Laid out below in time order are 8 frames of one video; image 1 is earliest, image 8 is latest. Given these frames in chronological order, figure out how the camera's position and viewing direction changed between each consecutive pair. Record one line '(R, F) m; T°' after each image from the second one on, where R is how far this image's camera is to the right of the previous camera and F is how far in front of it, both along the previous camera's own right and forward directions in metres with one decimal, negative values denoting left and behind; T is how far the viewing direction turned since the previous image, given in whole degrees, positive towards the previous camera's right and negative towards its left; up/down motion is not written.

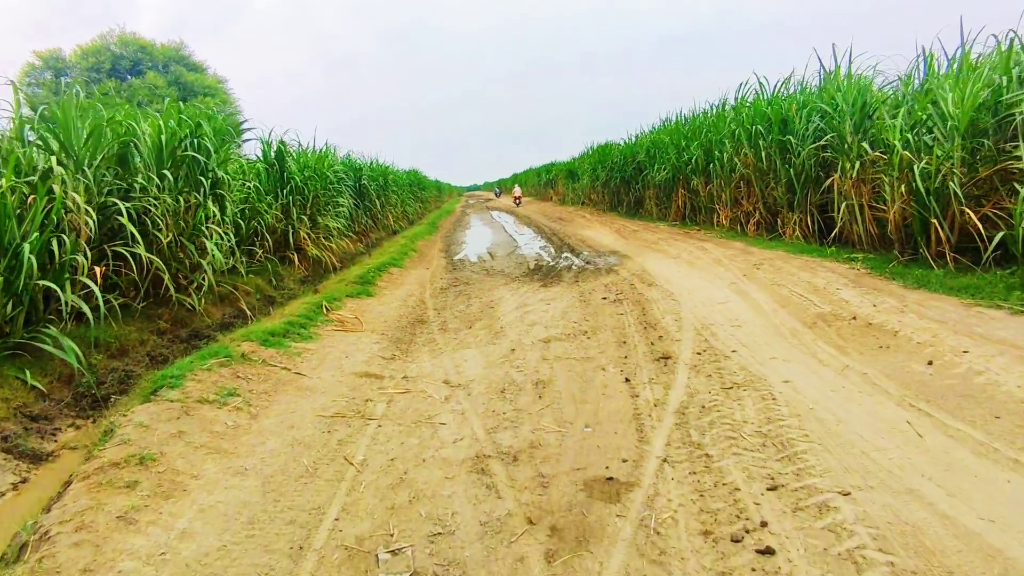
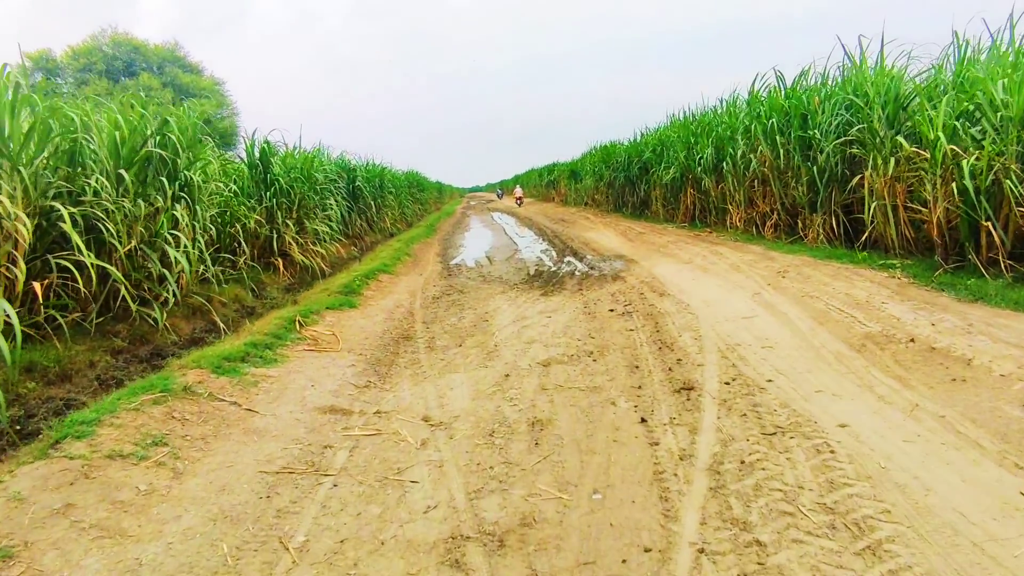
(0.0, +0.5) m; 0°
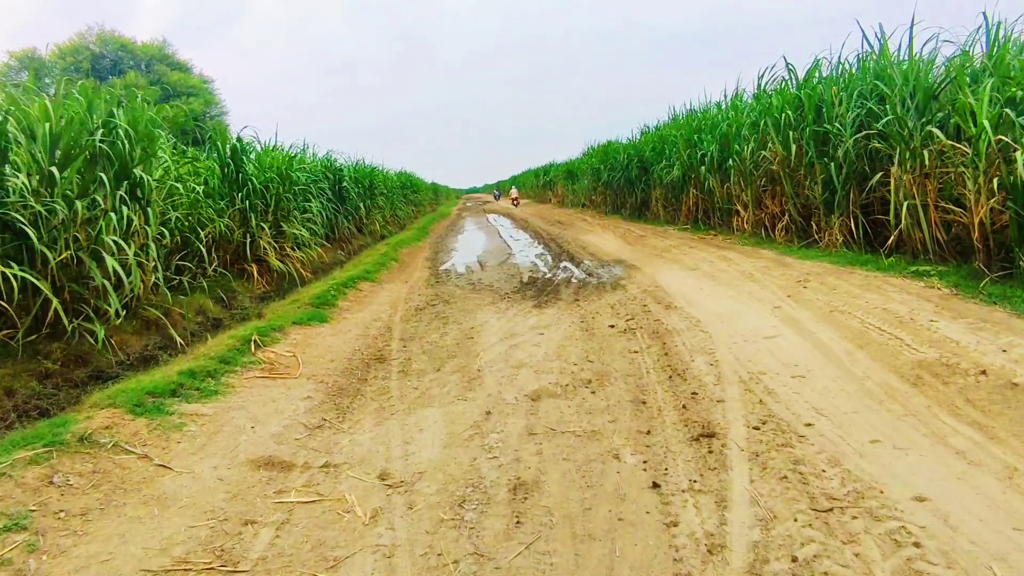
(+0.1, +0.6) m; 0°
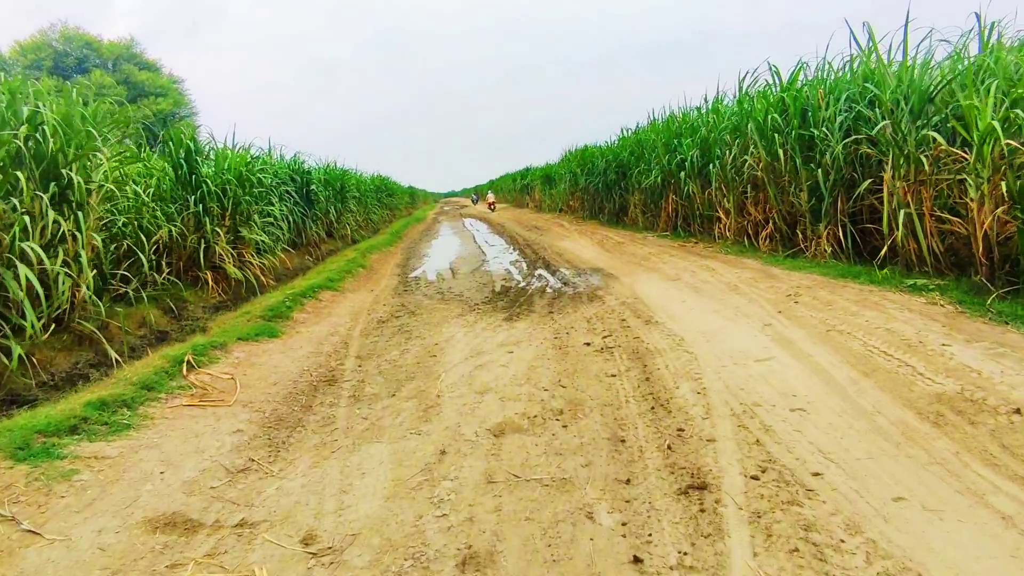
(+0.1, +0.4) m; +2°
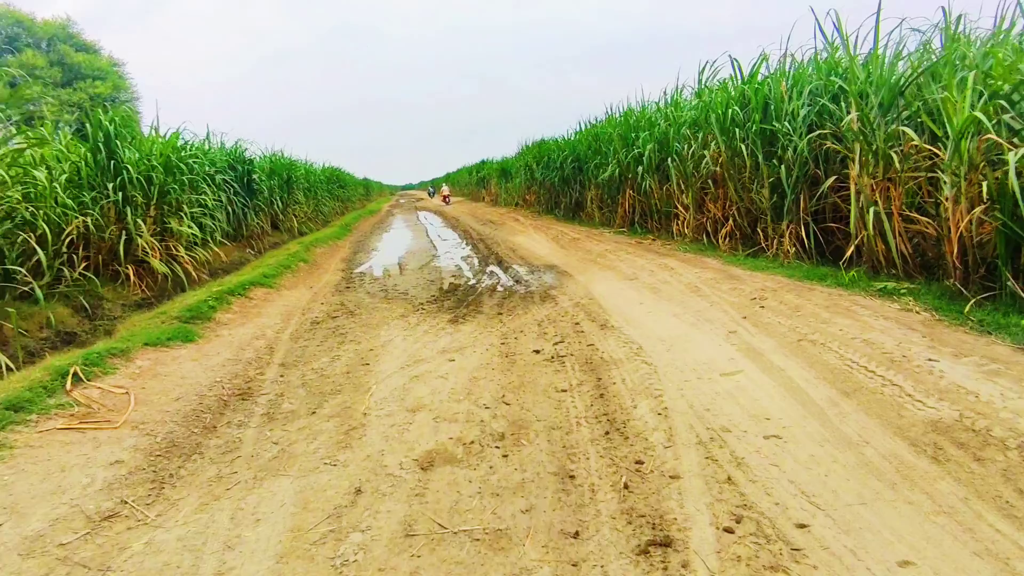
(+0.1, +0.4) m; +3°
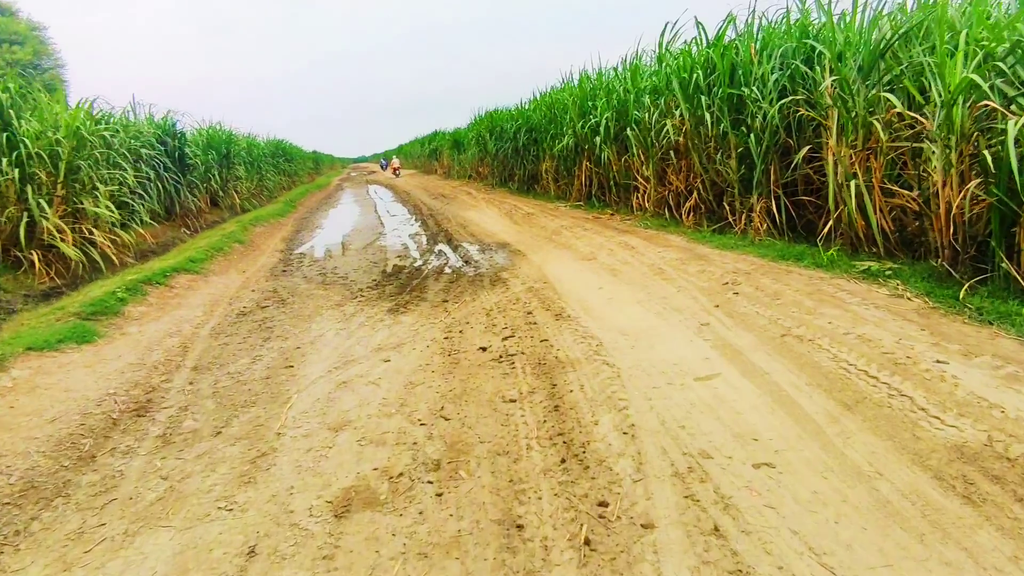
(+0.1, +0.4) m; +3°
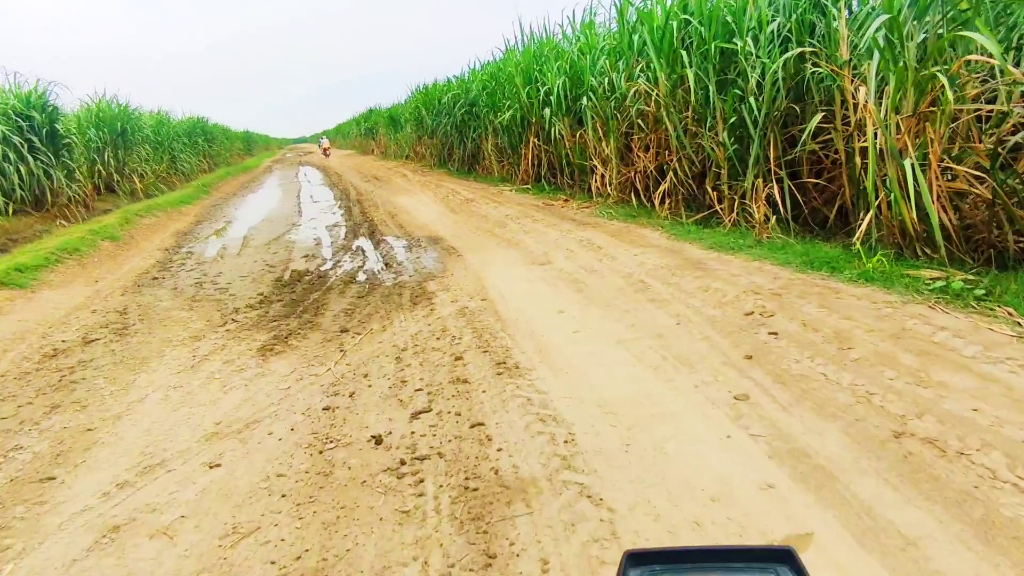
(+0.1, +1.2) m; +4°
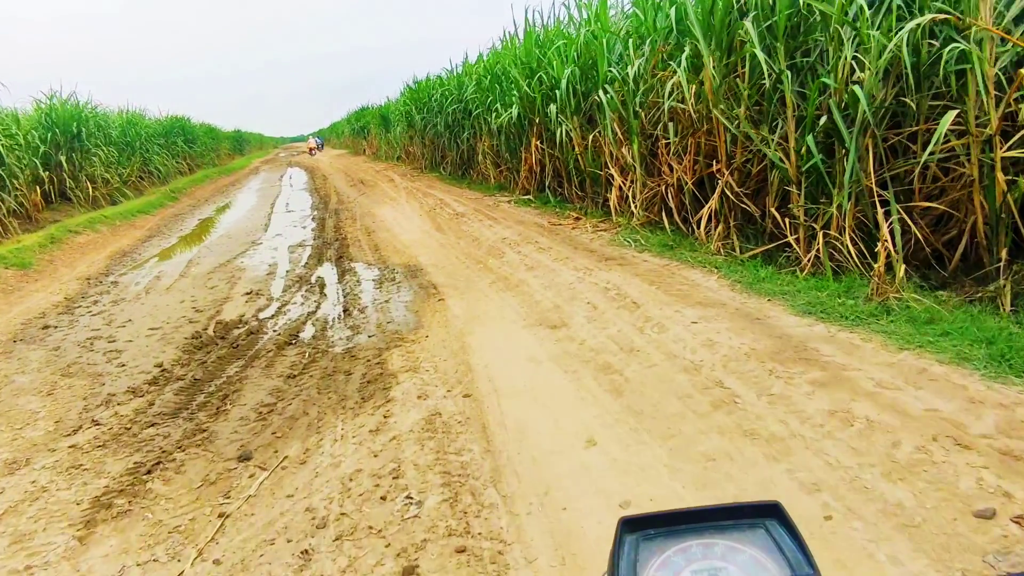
(0.0, +1.2) m; 0°
